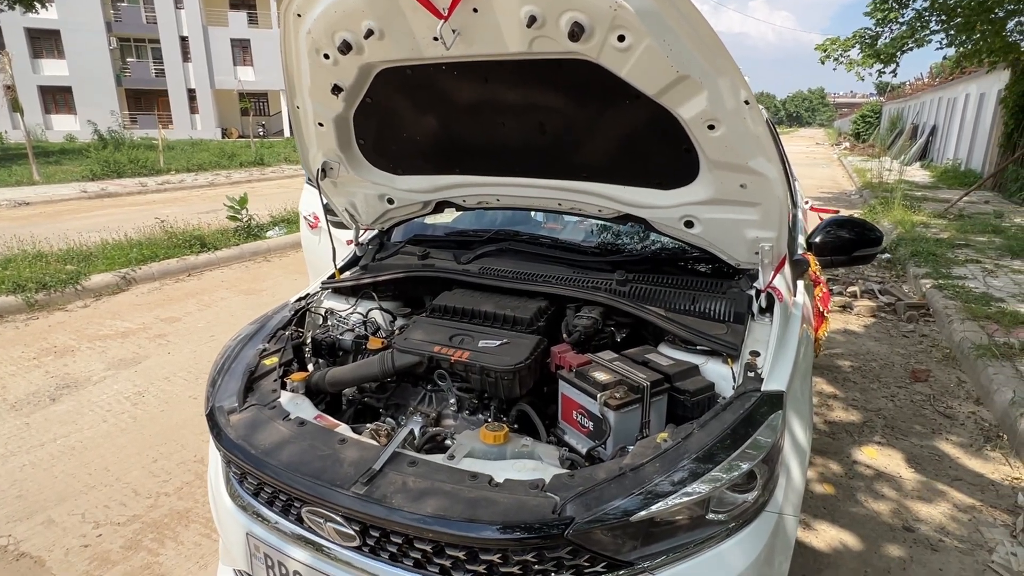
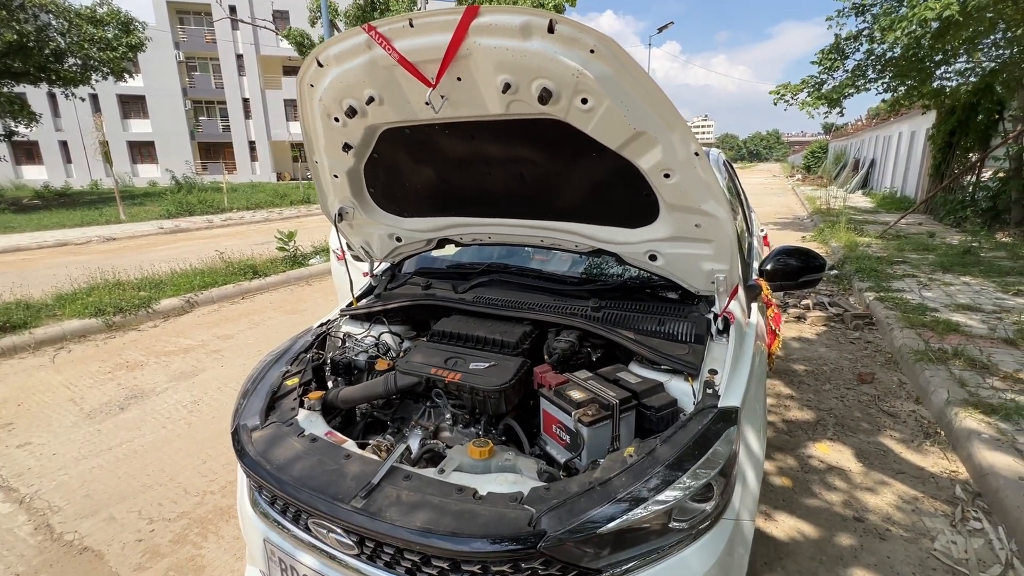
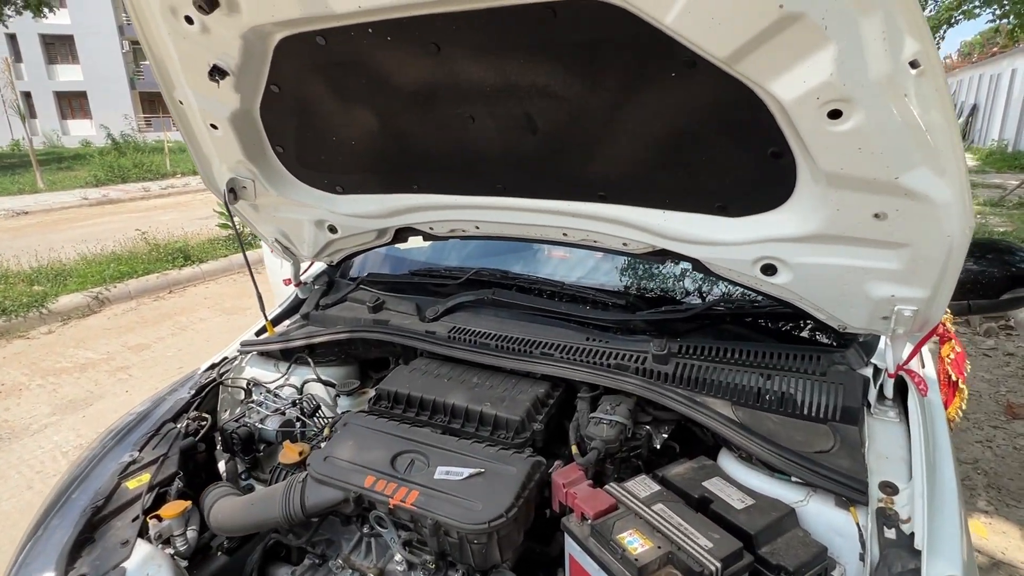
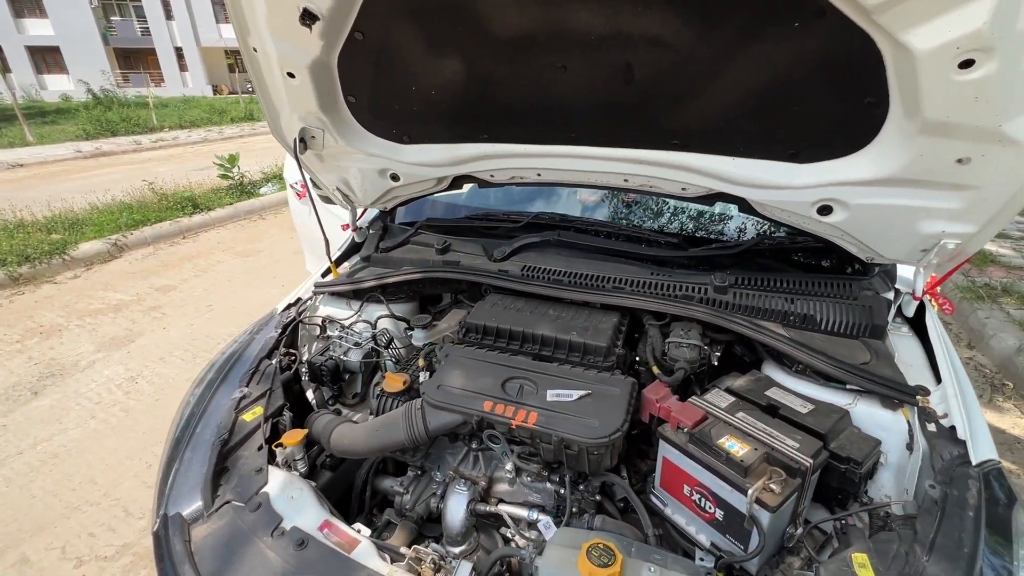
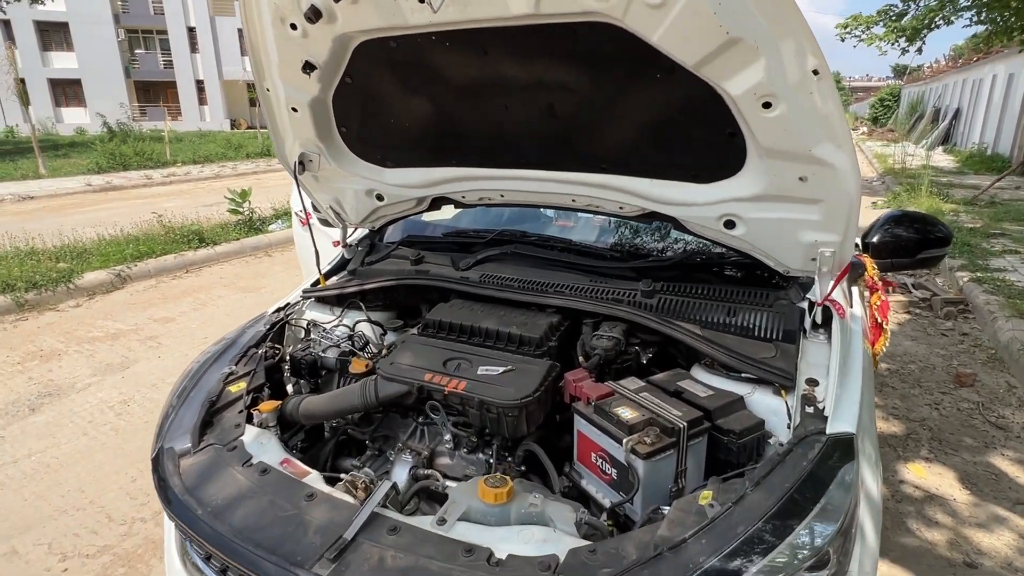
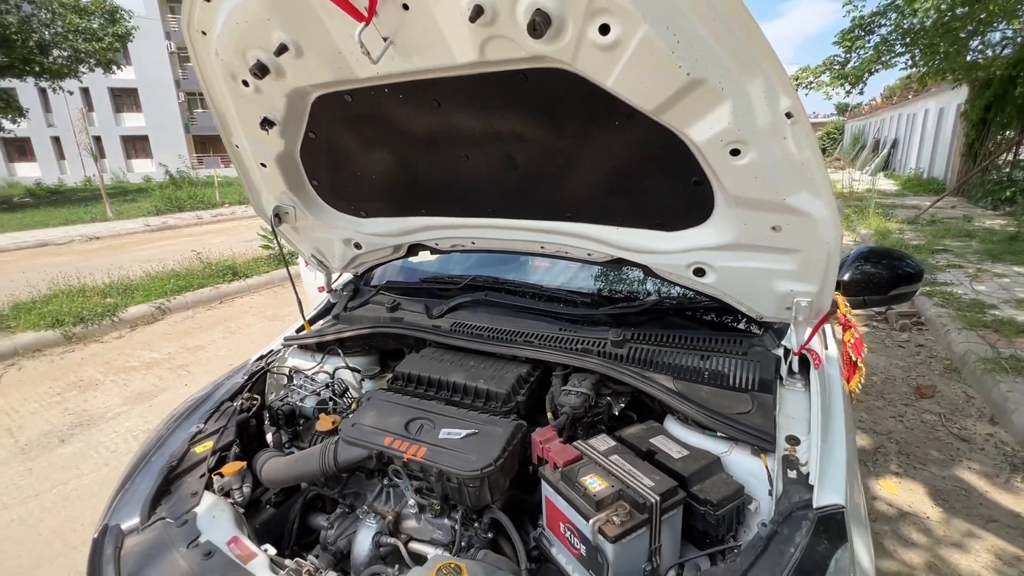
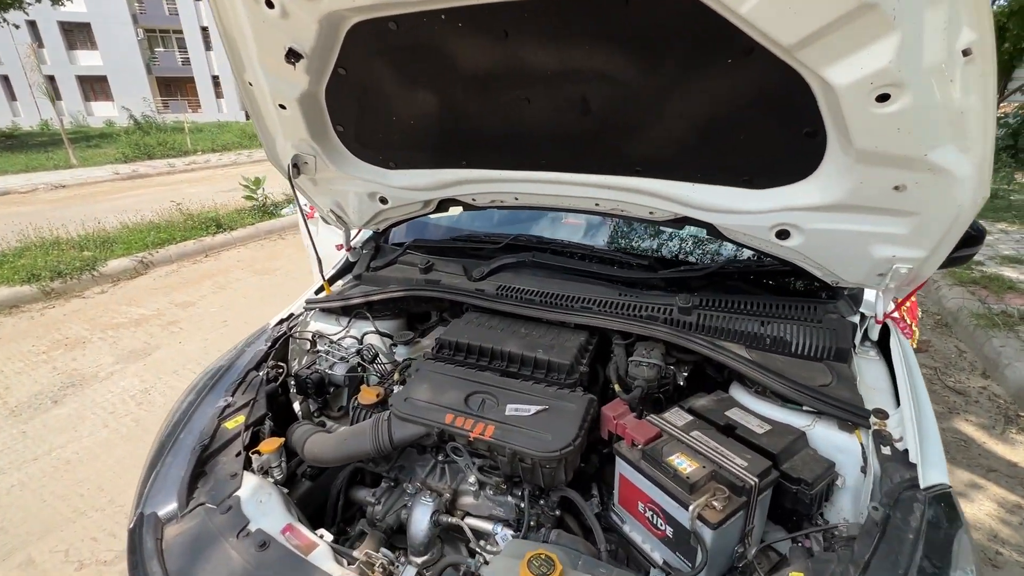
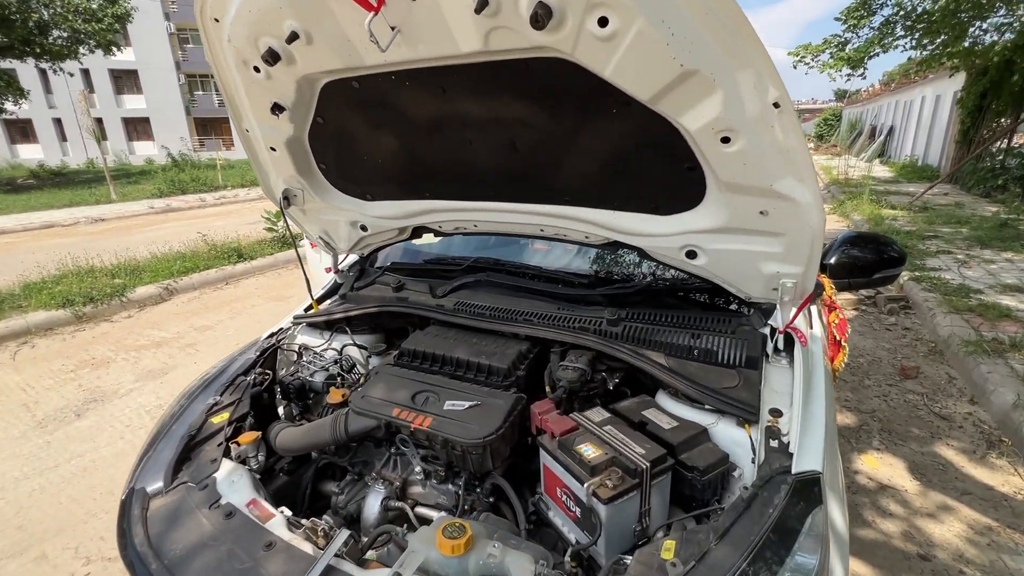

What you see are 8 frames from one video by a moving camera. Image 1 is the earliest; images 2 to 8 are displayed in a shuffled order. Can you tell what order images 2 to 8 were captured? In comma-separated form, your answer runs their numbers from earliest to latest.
5, 3, 6, 2, 8, 7, 4
